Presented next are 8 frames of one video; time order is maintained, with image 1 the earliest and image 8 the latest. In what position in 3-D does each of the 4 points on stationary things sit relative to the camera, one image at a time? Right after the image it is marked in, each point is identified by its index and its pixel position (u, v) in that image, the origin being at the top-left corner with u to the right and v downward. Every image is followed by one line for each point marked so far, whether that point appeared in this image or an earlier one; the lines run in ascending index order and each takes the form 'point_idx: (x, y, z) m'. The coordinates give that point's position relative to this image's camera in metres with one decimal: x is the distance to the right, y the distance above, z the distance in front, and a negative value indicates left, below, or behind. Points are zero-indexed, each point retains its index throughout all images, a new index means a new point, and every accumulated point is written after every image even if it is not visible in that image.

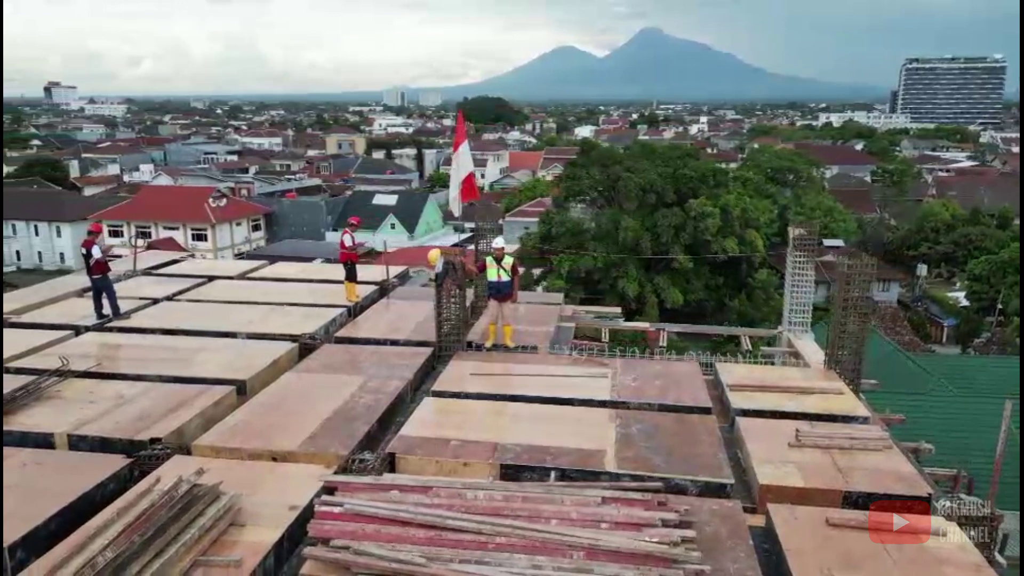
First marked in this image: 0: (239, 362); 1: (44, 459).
0: (-2.9, -0.8, +7.7) m
1: (-3.6, -1.3, +5.4) m
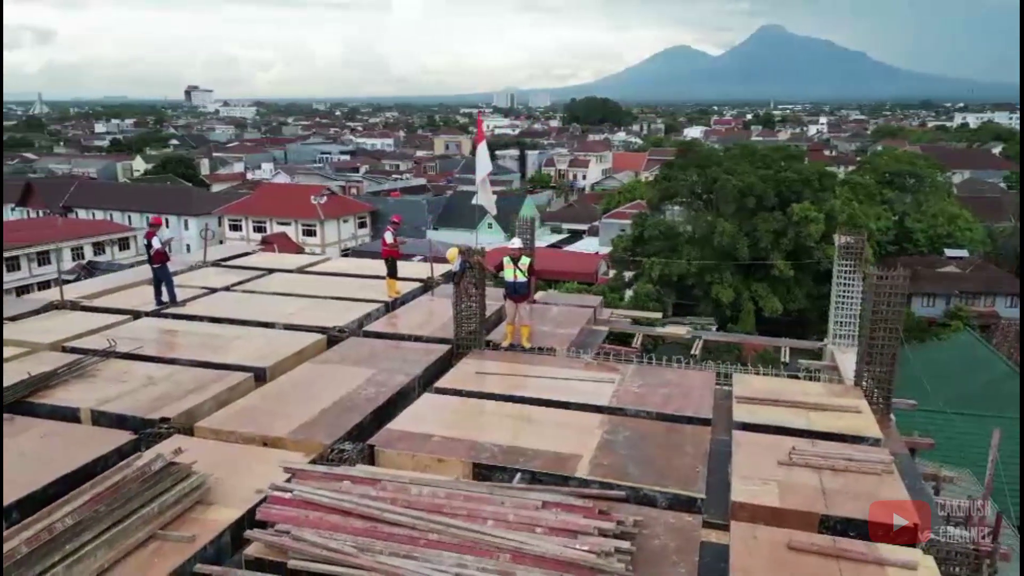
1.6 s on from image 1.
0: (-2.7, -0.7, +8.0) m
1: (-3.7, -1.2, +5.9) m
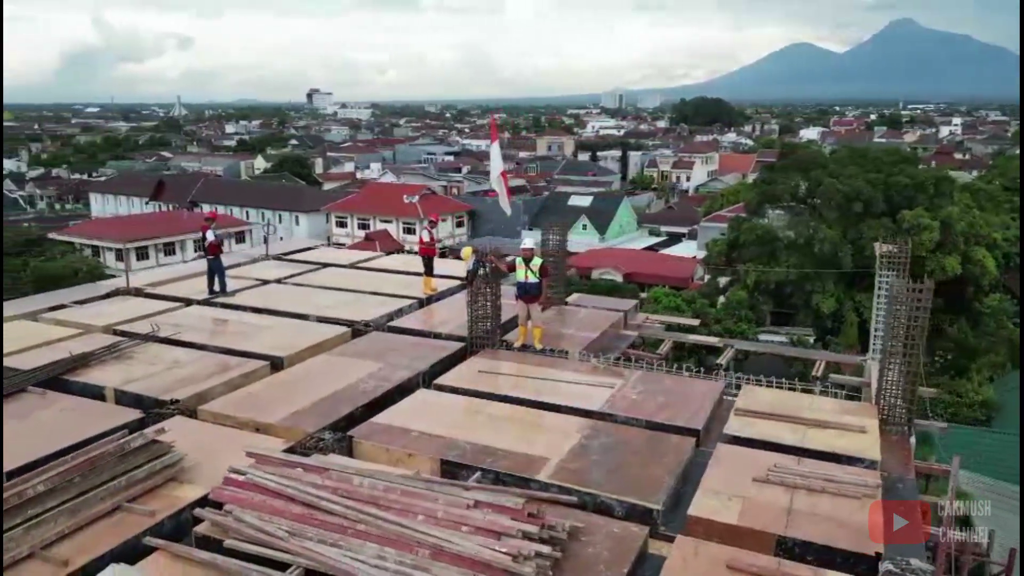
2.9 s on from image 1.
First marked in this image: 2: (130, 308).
0: (-2.6, -0.6, +8.4) m
1: (-3.9, -1.1, +6.4) m
2: (-5.3, -0.3, +10.1) m
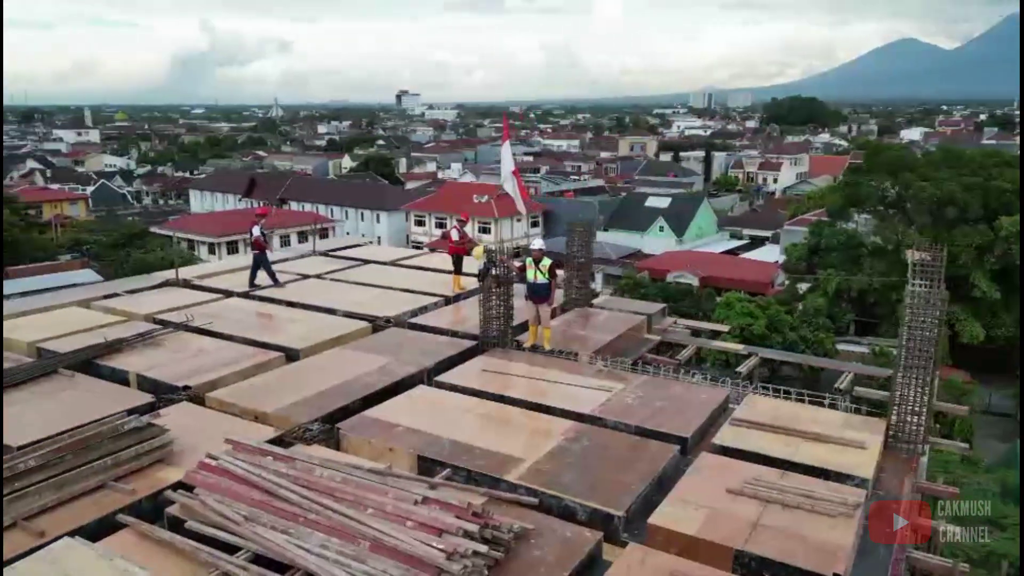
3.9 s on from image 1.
0: (-2.4, -0.6, +8.7) m
1: (-3.9, -1.0, +6.8) m
2: (-4.9, -0.1, +10.6) m
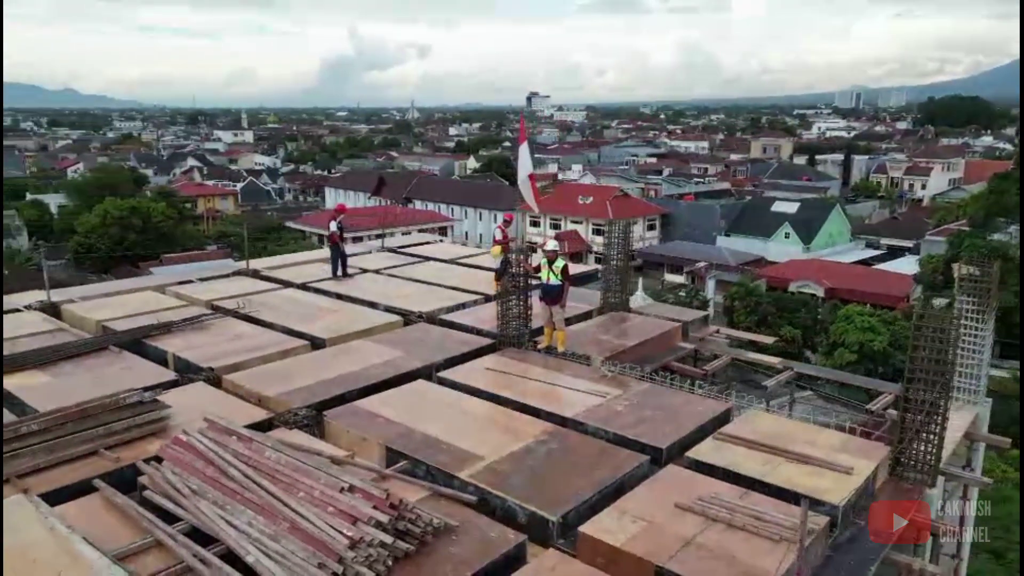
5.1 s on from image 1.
0: (-2.1, -0.5, +9.0) m
1: (-3.9, -0.8, +7.5) m
2: (-4.2, 0.0, +11.4) m
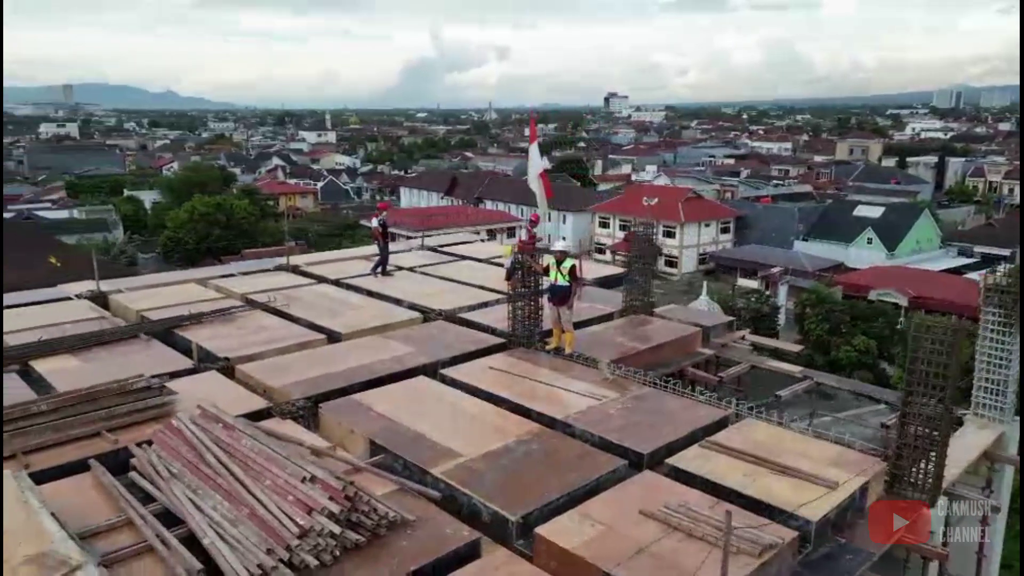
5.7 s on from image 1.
0: (-1.9, -0.4, +9.2) m
1: (-3.8, -0.7, +7.8) m
2: (-3.8, +0.1, +11.8) m
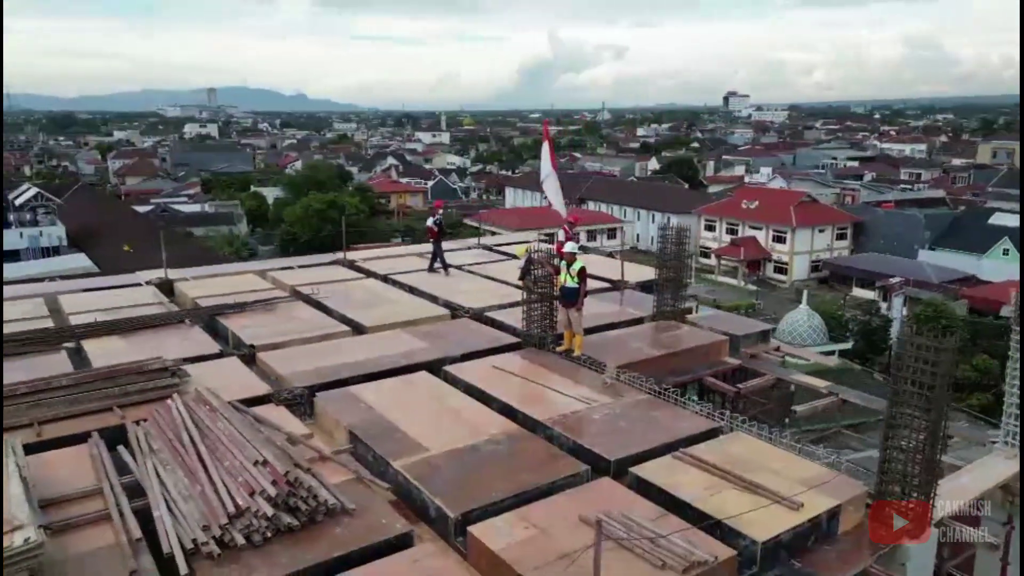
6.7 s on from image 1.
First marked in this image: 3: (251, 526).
0: (-1.6, -0.4, +9.5) m
1: (-3.7, -0.6, +8.4) m
2: (-3.1, +0.2, +12.3) m
3: (-1.5, -1.4, +4.2) m
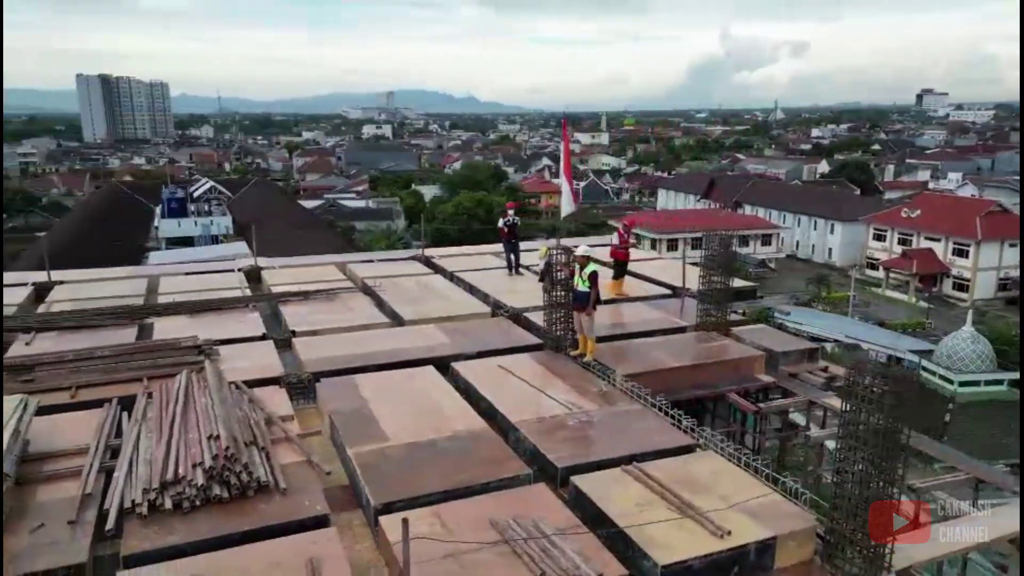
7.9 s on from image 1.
0: (-1.1, -0.3, +9.8) m
1: (-3.4, -0.5, +9.1) m
2: (-1.9, +0.3, +12.8) m
3: (-2.1, -1.3, +4.6) m
